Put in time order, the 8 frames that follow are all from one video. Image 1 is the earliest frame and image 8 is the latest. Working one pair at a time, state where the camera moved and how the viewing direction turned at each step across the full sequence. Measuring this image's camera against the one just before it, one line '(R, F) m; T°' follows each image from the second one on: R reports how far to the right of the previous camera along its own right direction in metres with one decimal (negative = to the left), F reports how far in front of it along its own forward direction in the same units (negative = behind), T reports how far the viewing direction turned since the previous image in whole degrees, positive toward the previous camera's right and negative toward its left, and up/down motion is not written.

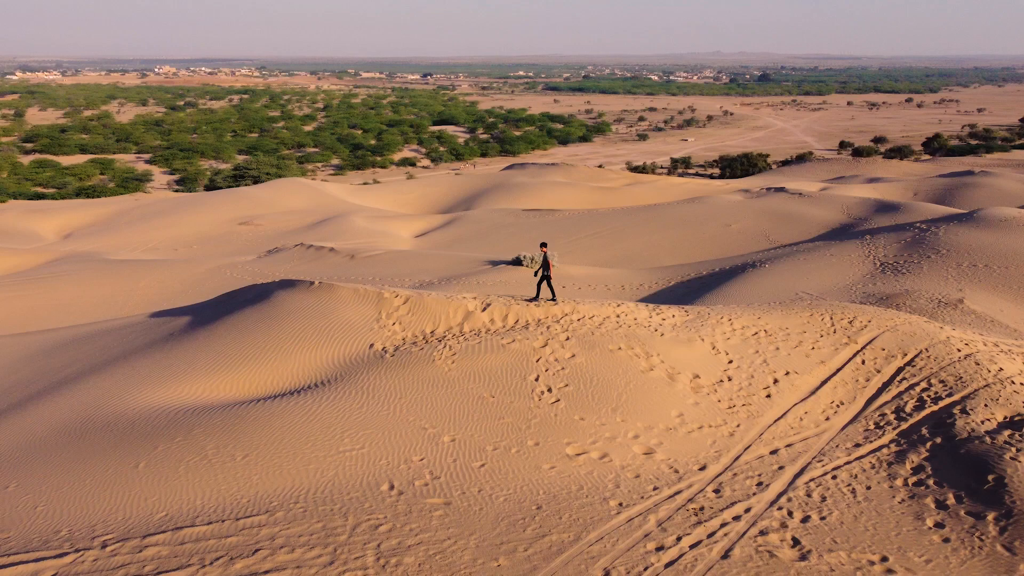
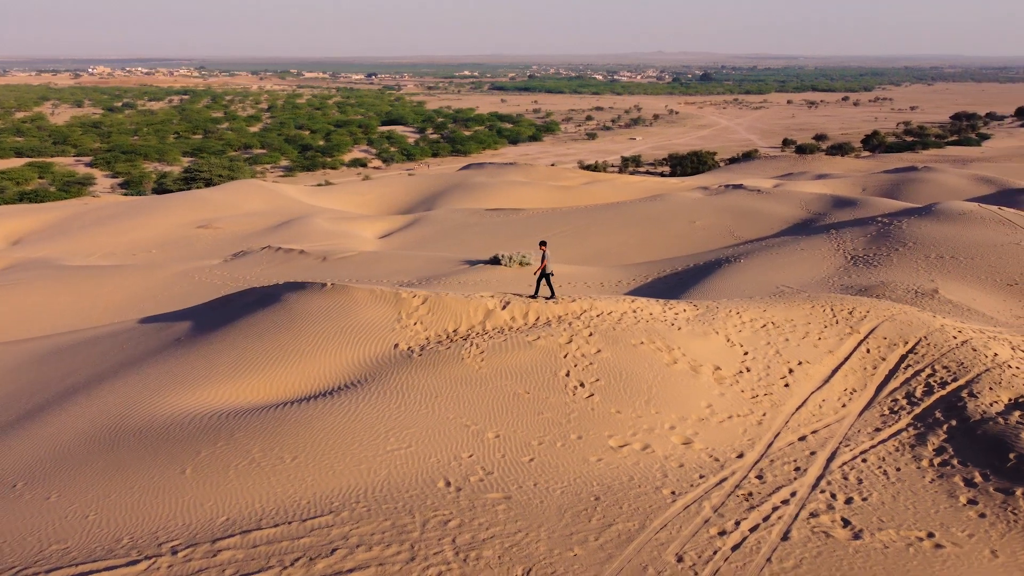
(-0.8, -0.1) m; +4°
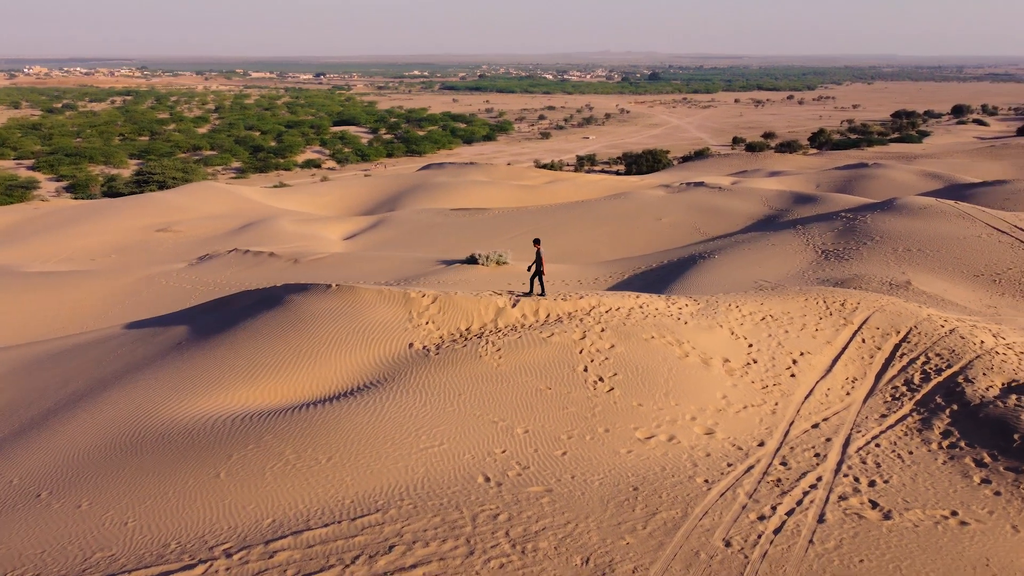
(-0.7, -0.1) m; +3°
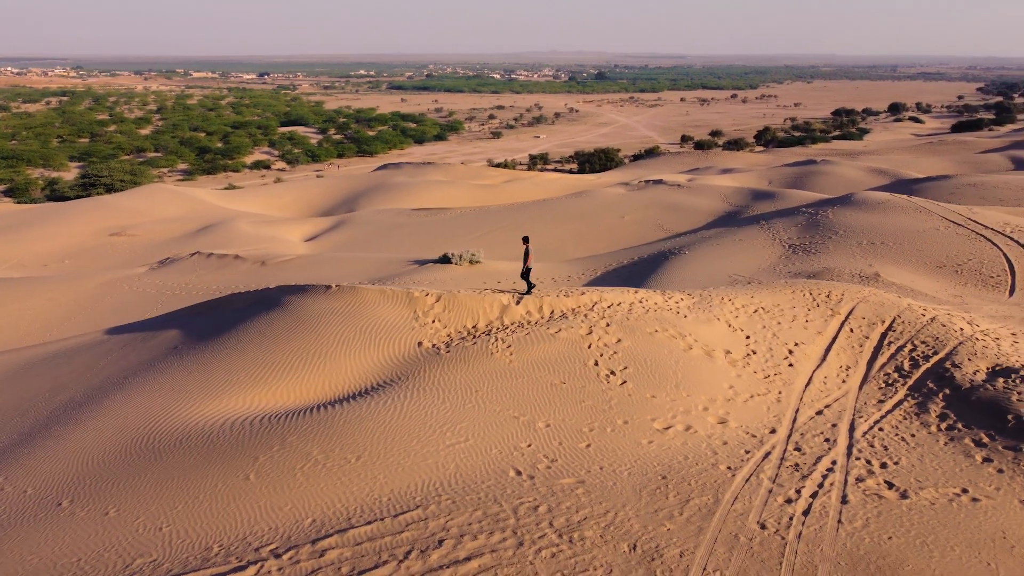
(-0.6, -0.1) m; +4°
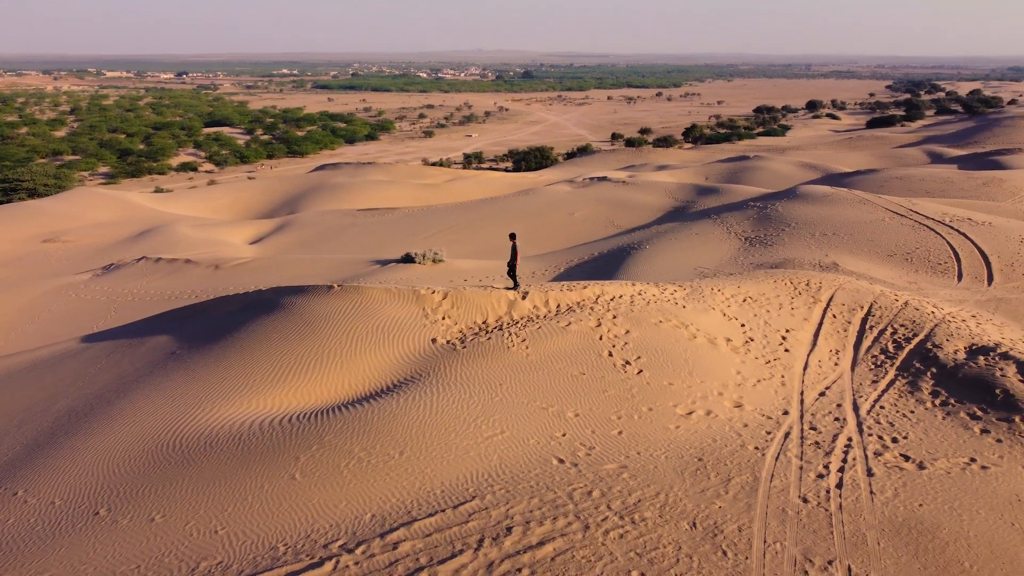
(-0.9, -0.1) m; +5°
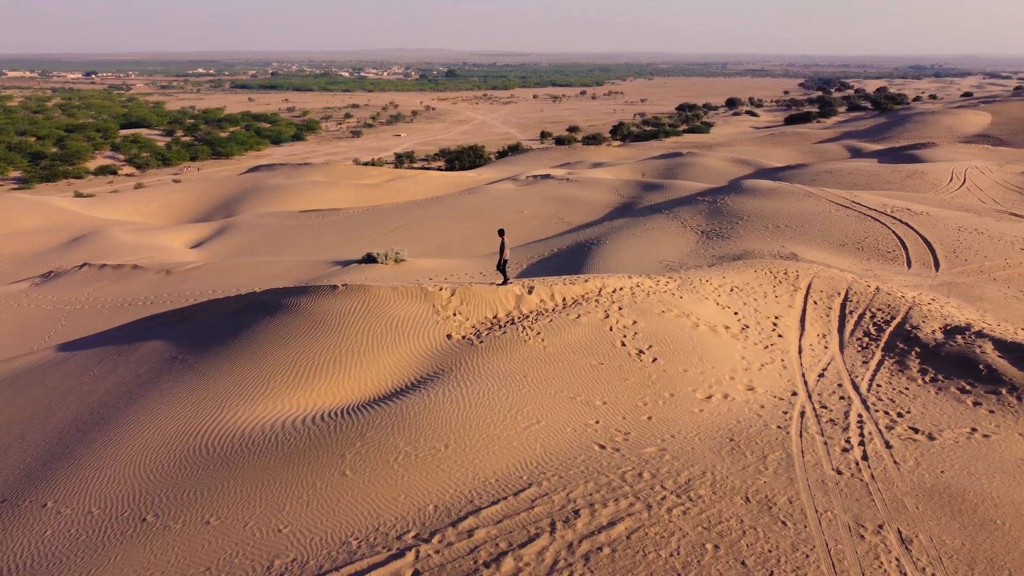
(-1.0, -0.1) m; +5°
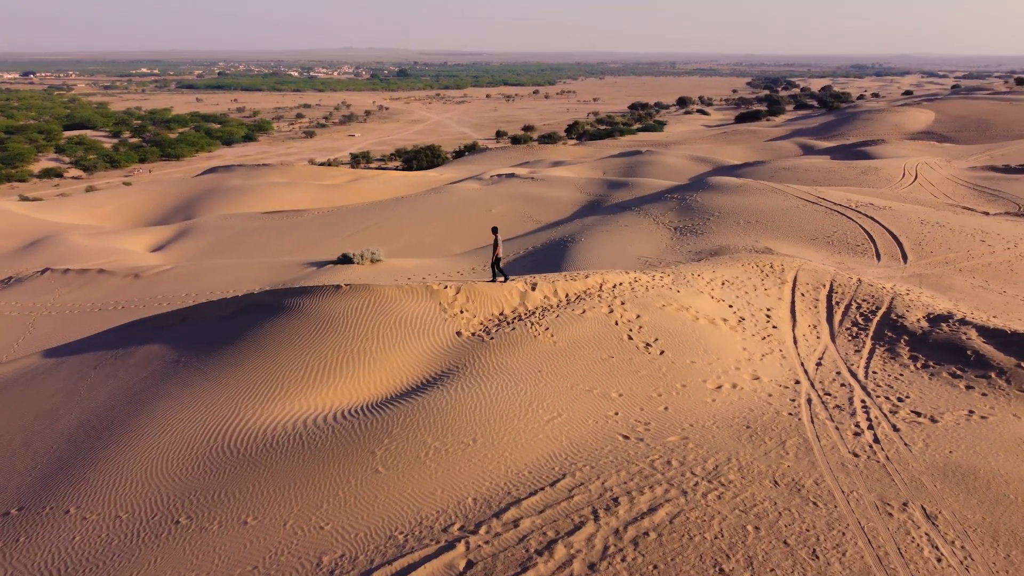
(-0.6, -0.1) m; +3°
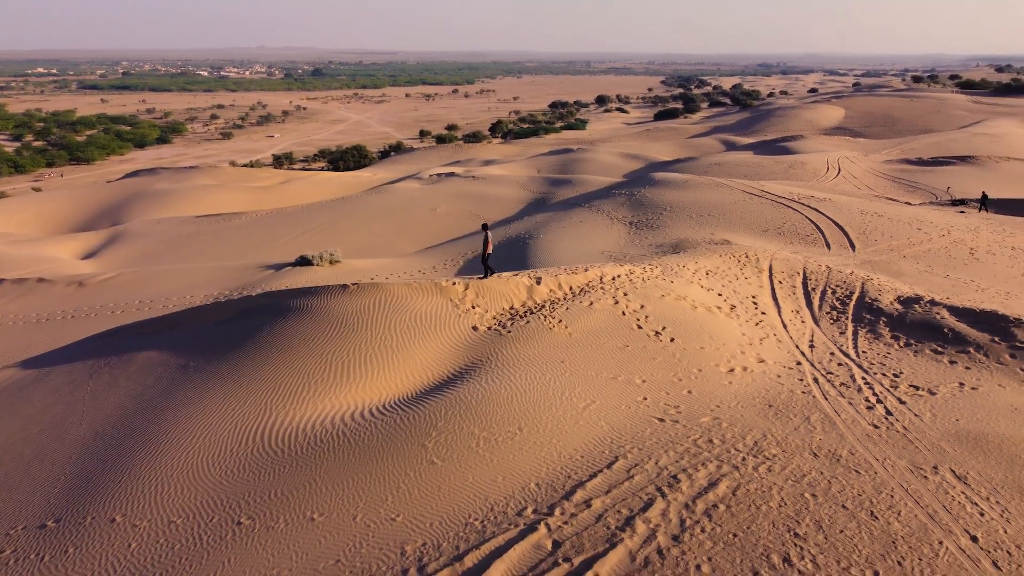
(-1.1, -0.2) m; +6°
